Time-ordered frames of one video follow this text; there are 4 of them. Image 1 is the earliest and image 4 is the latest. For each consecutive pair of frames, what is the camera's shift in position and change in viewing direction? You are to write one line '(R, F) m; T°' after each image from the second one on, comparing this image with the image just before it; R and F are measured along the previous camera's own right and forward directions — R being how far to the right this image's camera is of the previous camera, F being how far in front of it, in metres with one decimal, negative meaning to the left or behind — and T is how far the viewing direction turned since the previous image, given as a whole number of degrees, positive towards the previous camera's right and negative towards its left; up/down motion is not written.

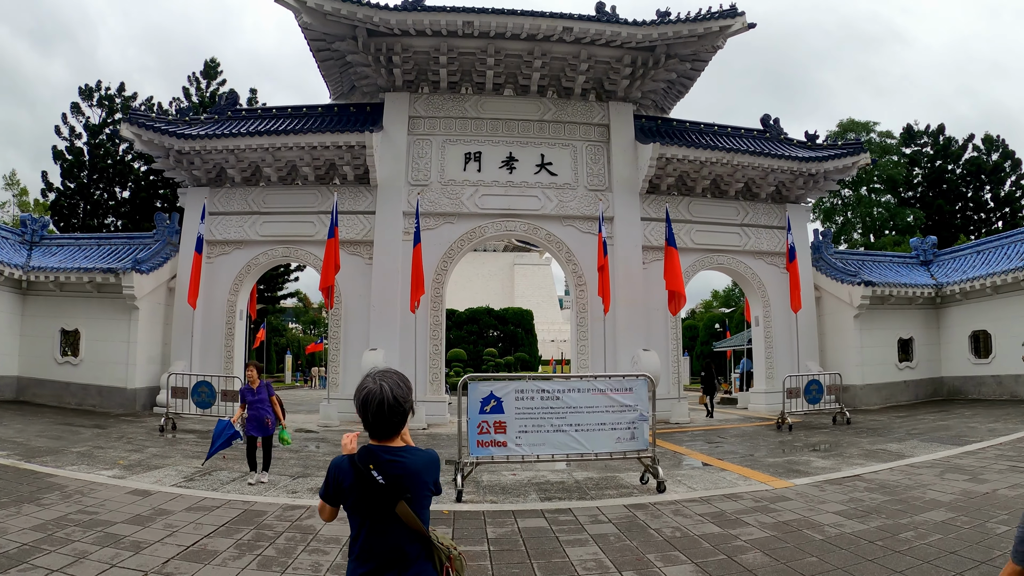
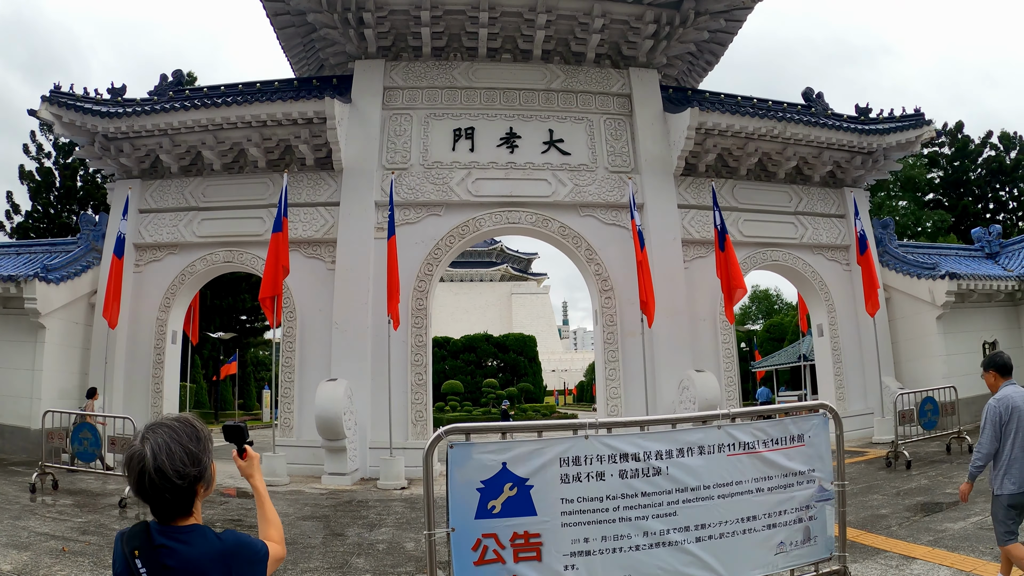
(-0.1, +2.3) m; 0°
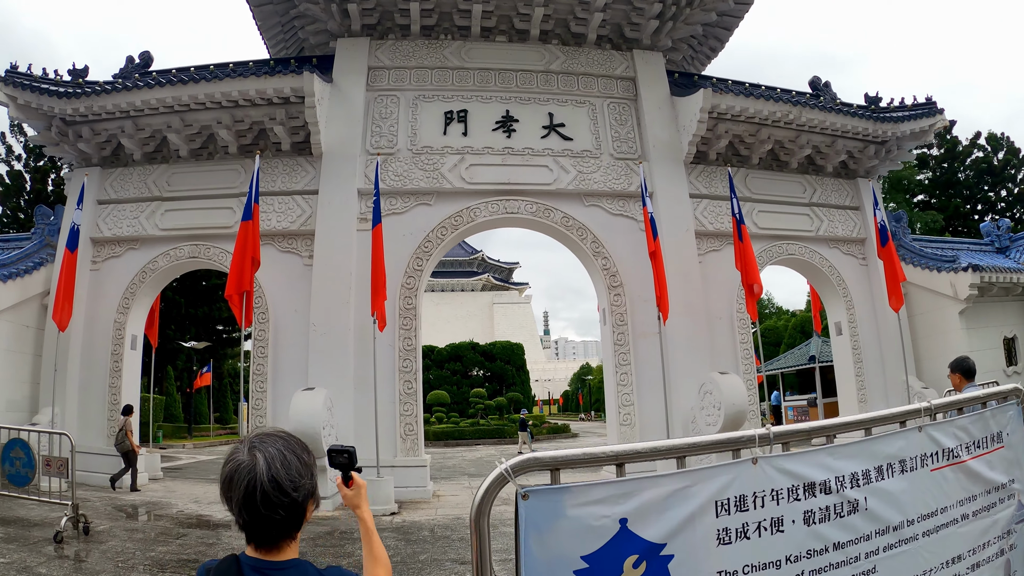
(-0.2, +0.8) m; +1°
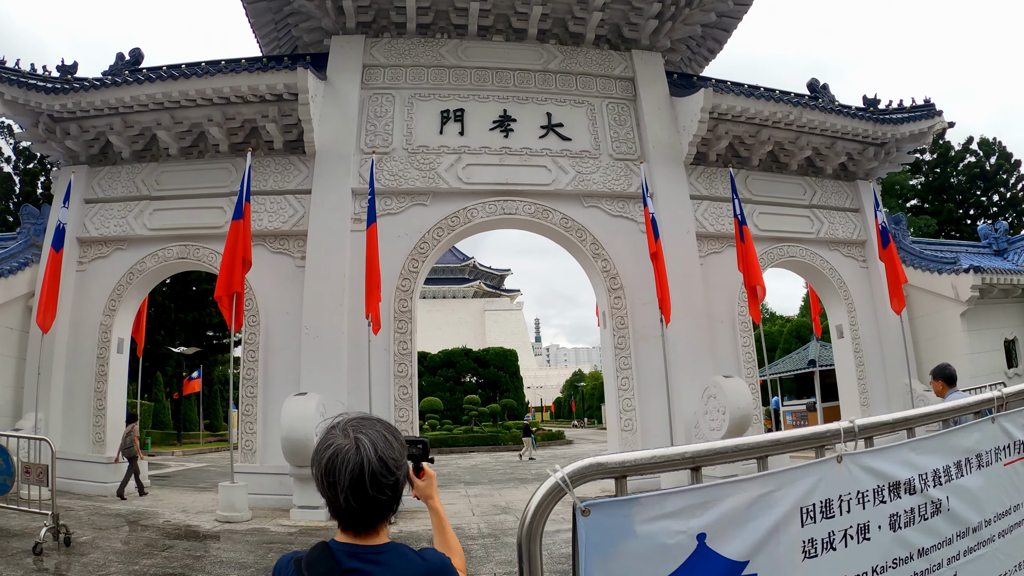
(-0.1, +0.2) m; +1°
